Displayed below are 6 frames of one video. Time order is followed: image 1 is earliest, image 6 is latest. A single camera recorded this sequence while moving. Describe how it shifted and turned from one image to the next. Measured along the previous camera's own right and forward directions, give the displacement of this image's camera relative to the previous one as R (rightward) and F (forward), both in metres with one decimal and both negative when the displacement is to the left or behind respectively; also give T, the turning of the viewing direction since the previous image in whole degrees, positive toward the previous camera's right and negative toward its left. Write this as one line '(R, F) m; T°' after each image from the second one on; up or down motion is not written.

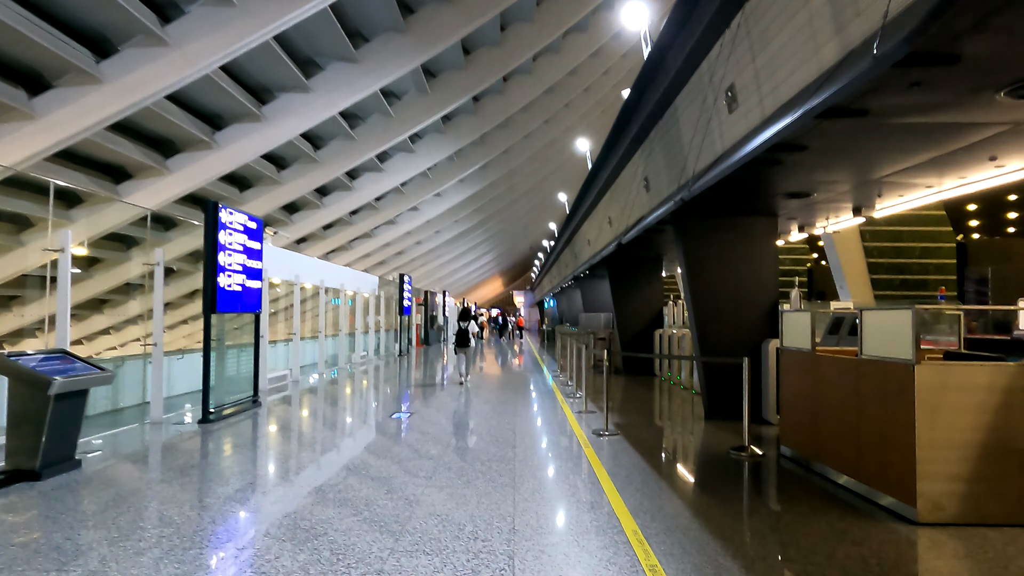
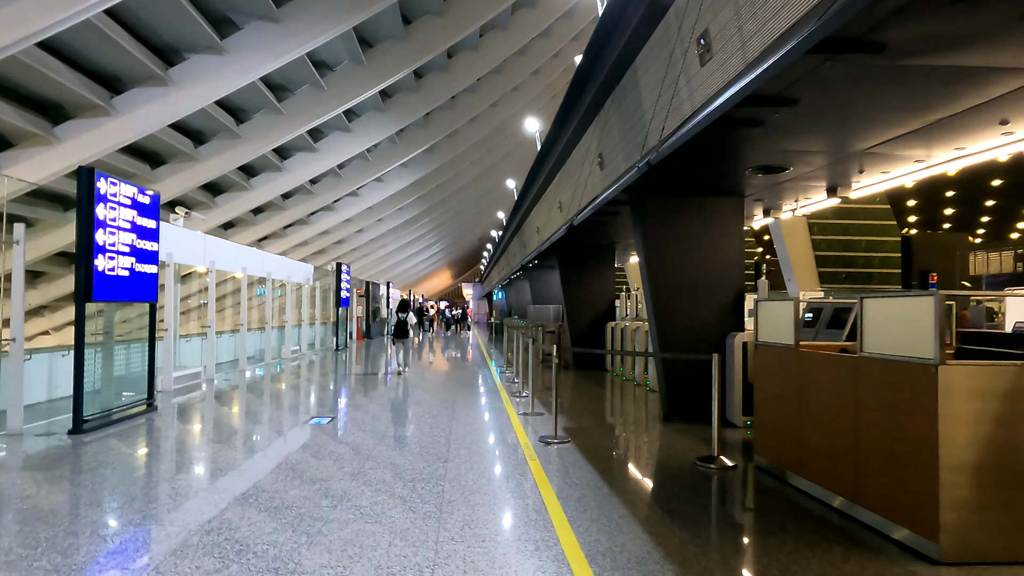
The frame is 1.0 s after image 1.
(+0.1, +1.0) m; +4°
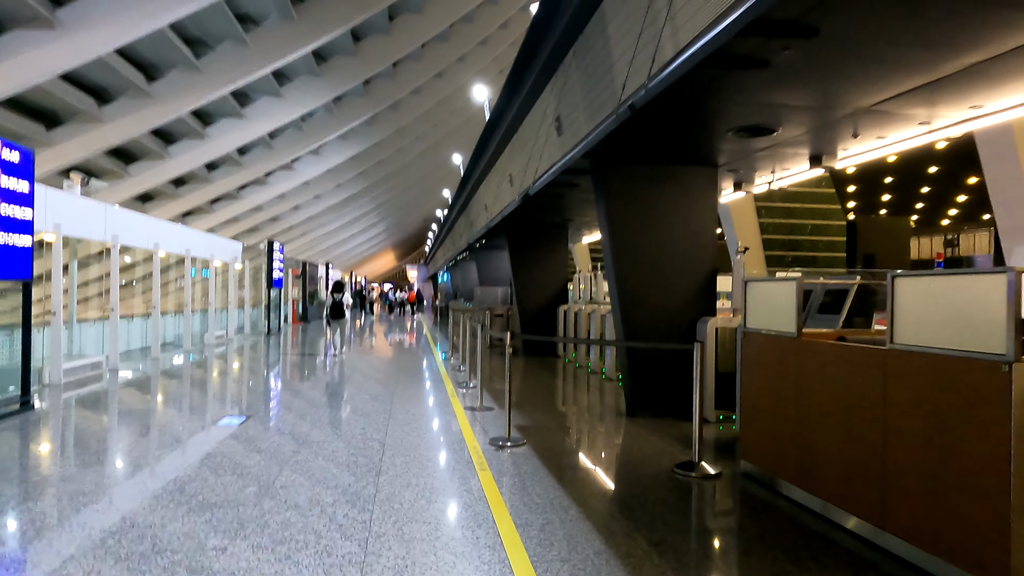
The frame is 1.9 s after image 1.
(0.0, +0.9) m; +5°
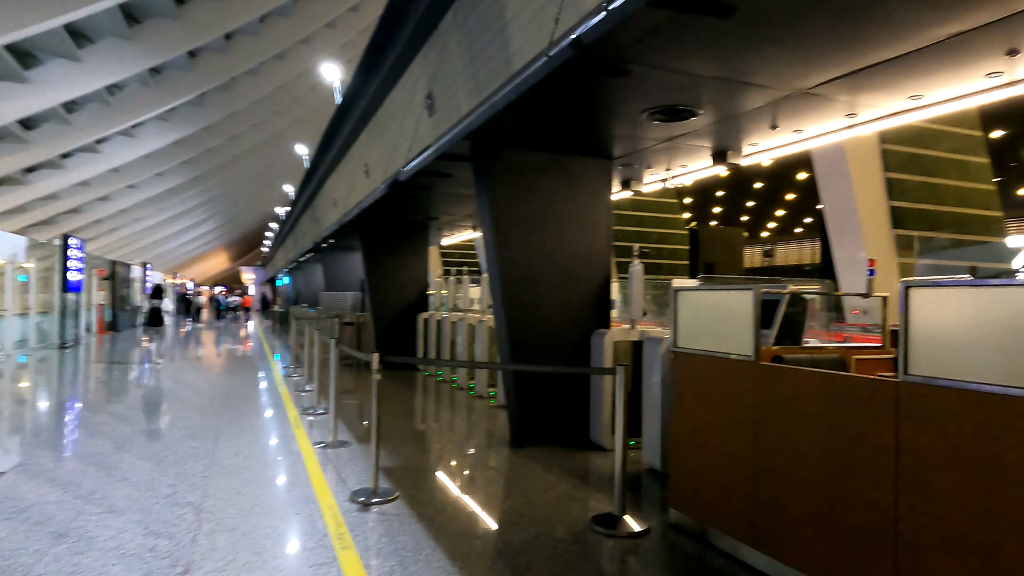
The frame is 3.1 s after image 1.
(-0.1, +1.1) m; +13°
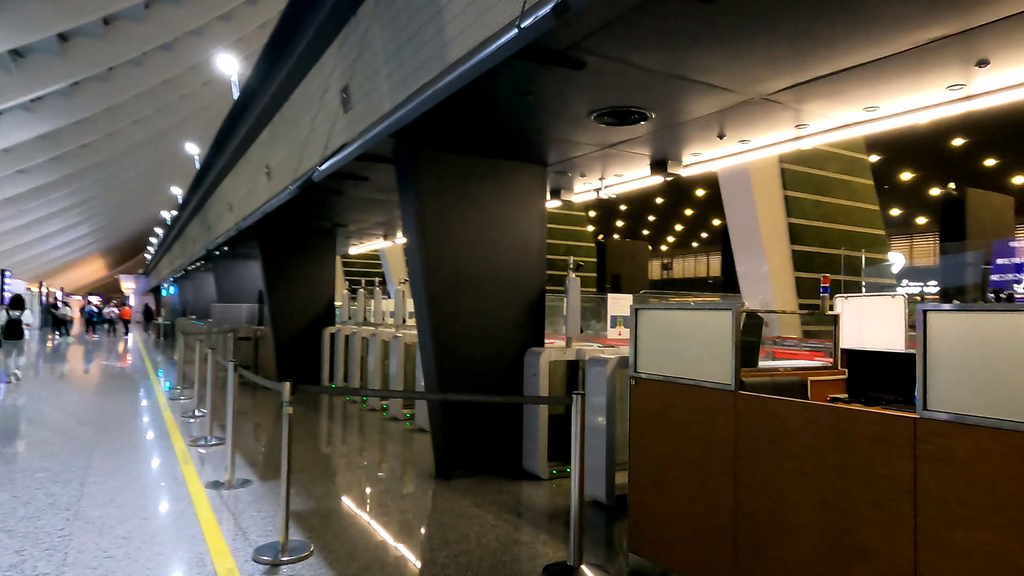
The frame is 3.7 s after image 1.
(-0.2, +0.5) m; +8°
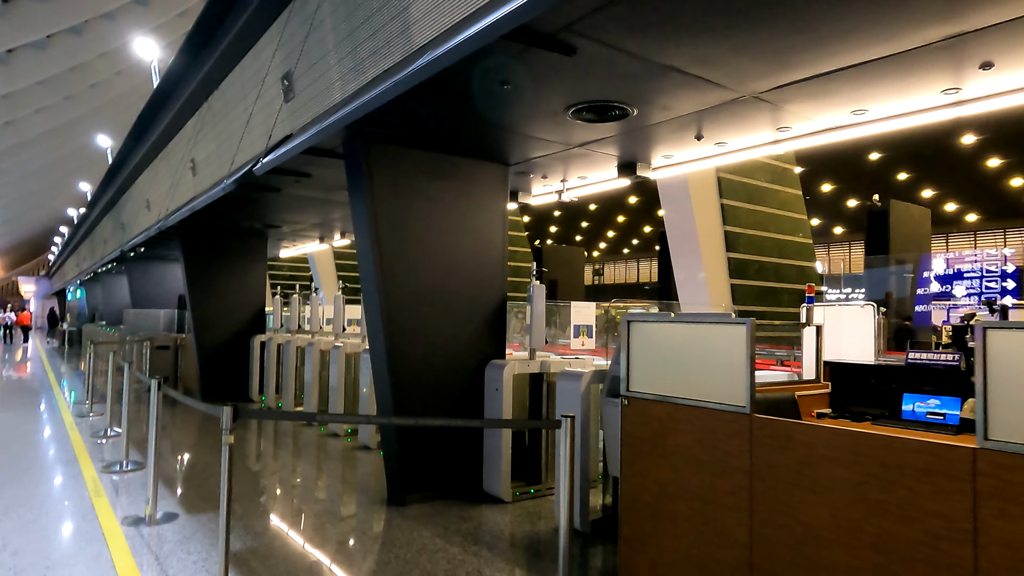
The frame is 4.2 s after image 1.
(-0.2, +0.4) m; +6°
